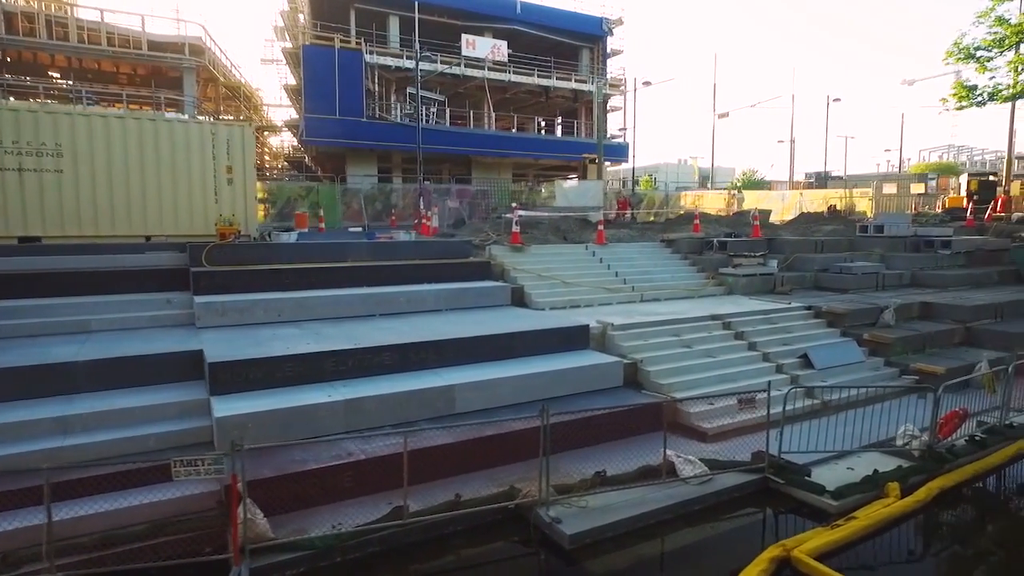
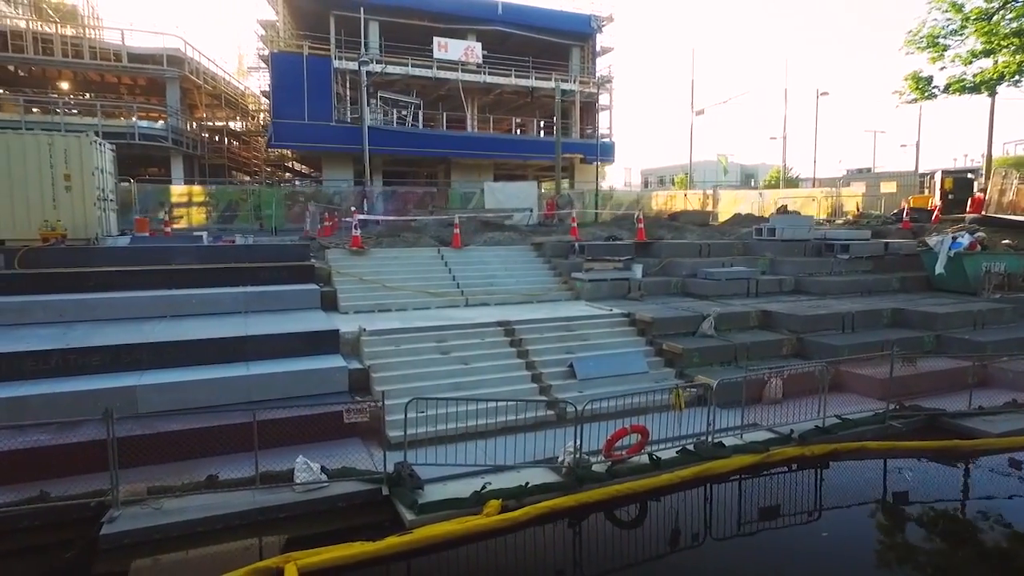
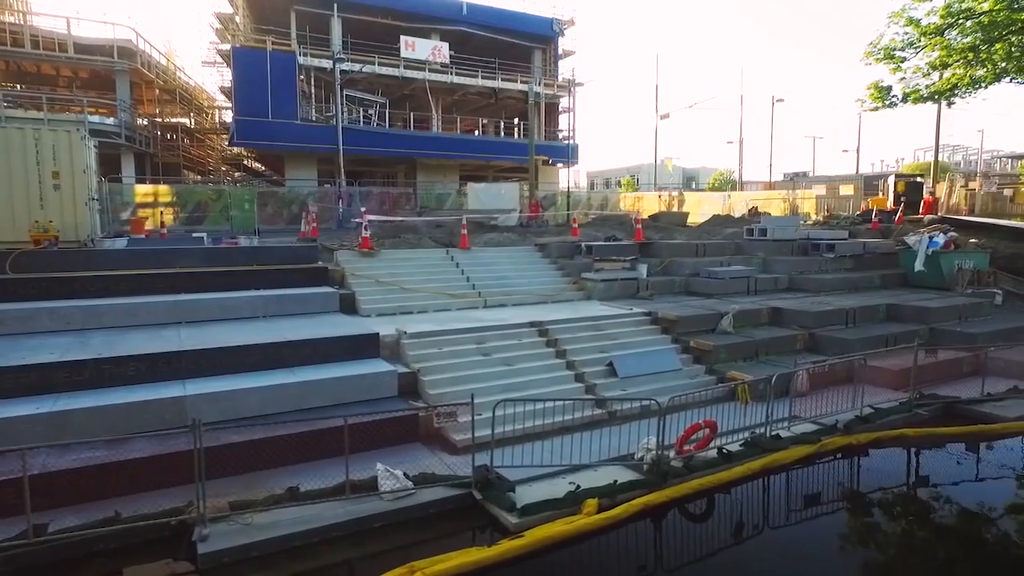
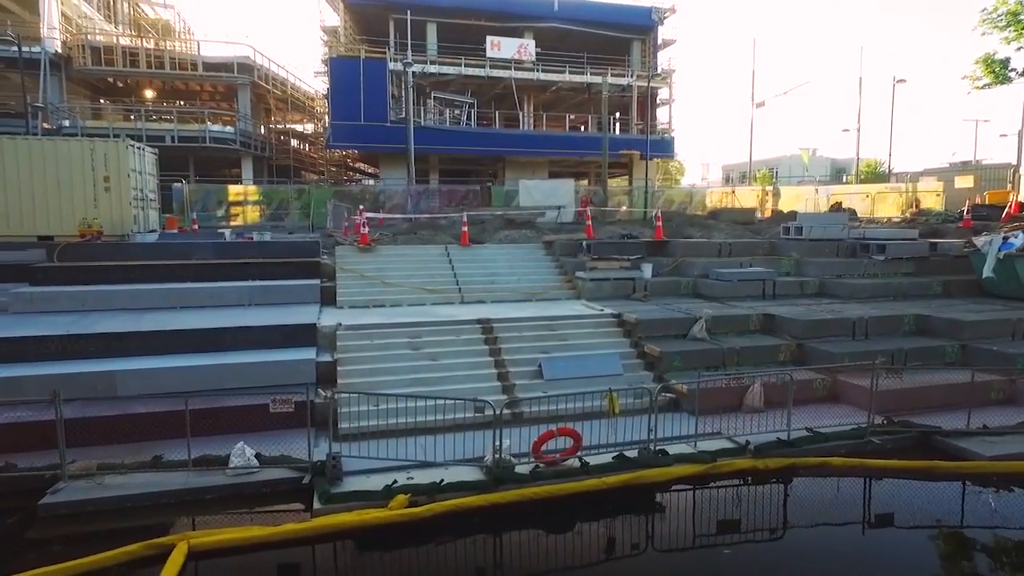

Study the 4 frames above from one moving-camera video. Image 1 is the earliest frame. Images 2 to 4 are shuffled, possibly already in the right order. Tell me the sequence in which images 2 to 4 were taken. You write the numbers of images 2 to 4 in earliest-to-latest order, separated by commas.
3, 2, 4
